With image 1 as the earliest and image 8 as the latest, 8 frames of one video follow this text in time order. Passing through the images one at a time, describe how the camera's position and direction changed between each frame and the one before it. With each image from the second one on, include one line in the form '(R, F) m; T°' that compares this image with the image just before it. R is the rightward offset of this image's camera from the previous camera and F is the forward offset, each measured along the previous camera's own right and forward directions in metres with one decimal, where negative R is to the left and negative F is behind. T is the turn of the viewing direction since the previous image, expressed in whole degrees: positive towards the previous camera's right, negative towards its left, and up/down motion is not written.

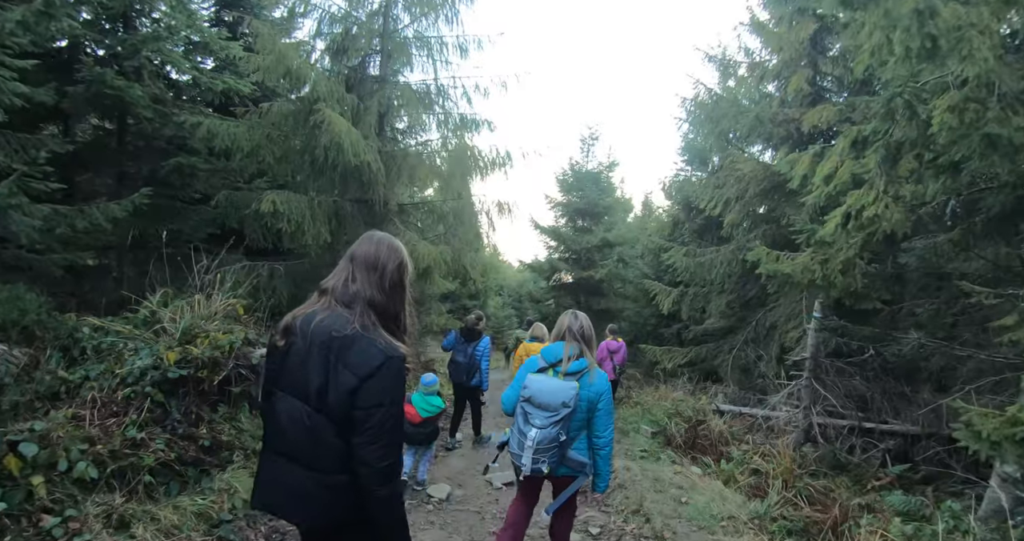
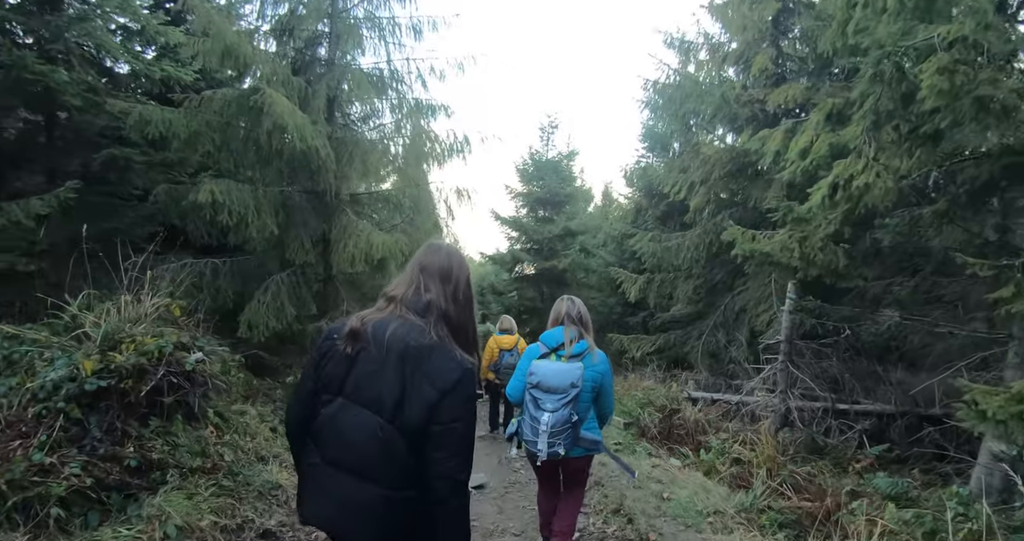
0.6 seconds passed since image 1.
(0.0, +0.5) m; +4°
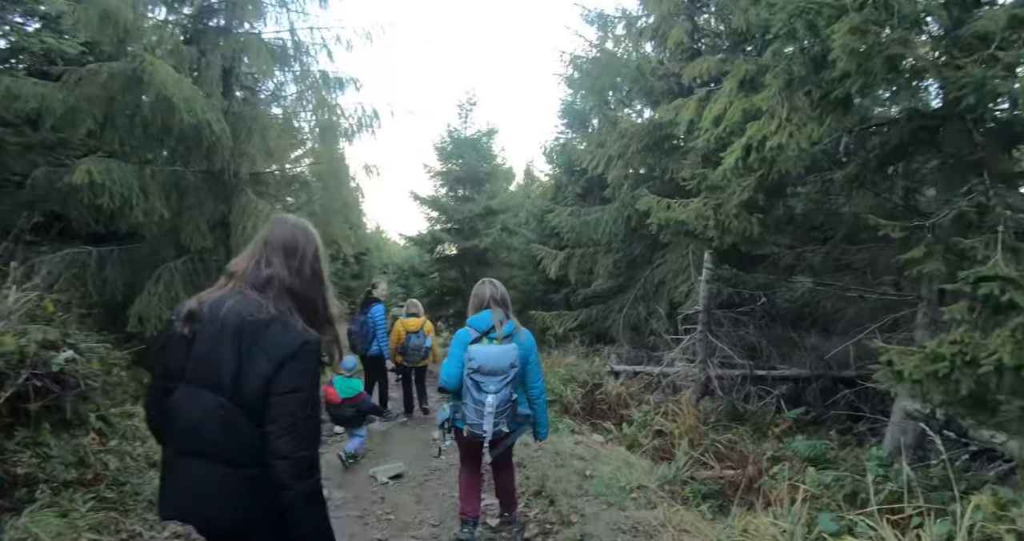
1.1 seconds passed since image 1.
(+0.1, +0.4) m; +8°
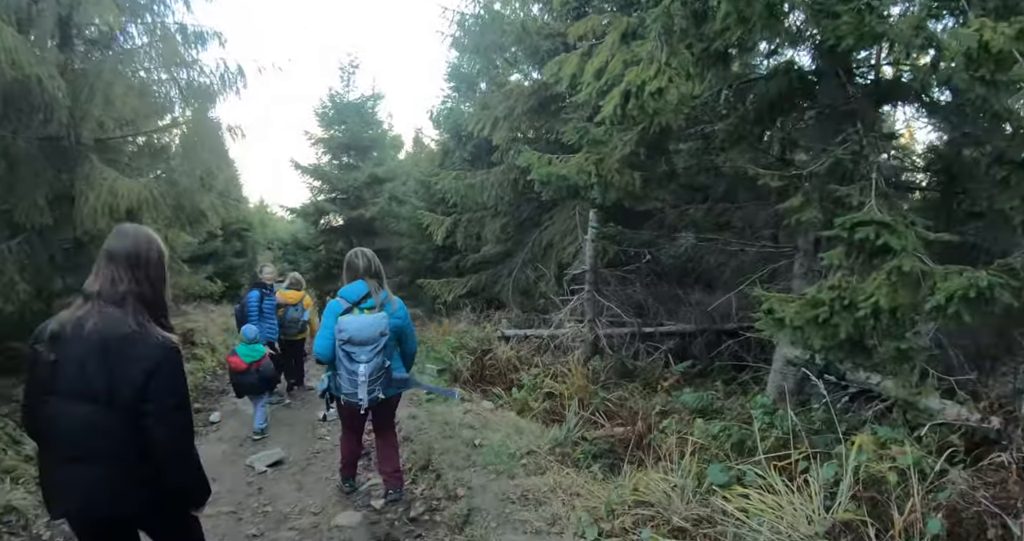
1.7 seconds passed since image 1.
(+0.1, +0.4) m; +11°
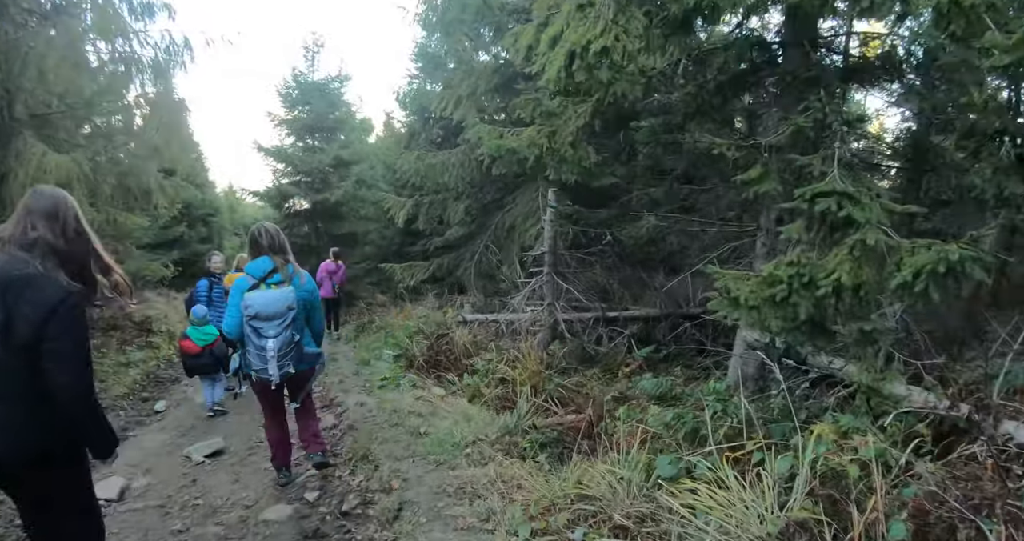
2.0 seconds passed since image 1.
(+0.2, +0.4) m; +3°
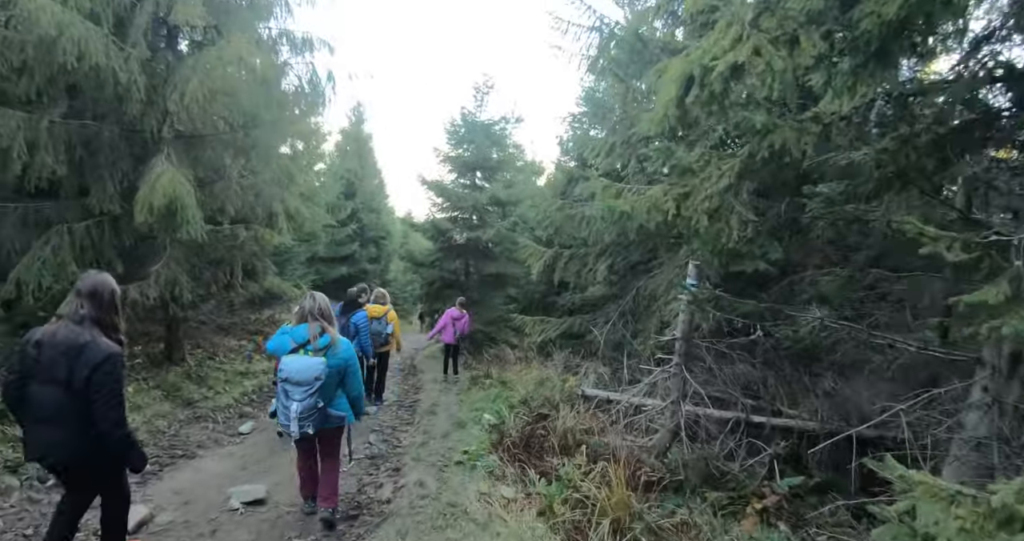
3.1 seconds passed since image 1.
(+0.5, +1.3) m; -16°
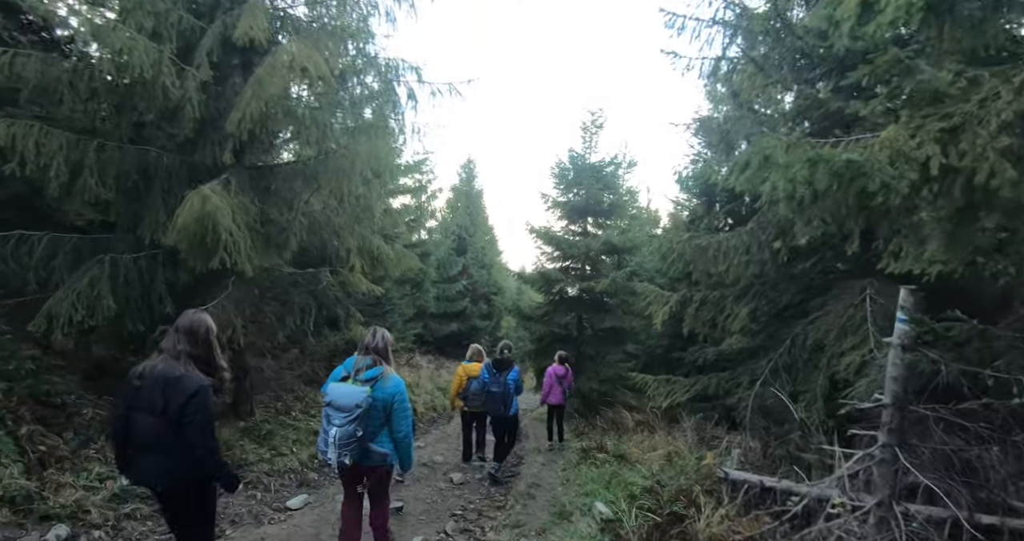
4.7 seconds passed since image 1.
(0.0, +1.8) m; -12°
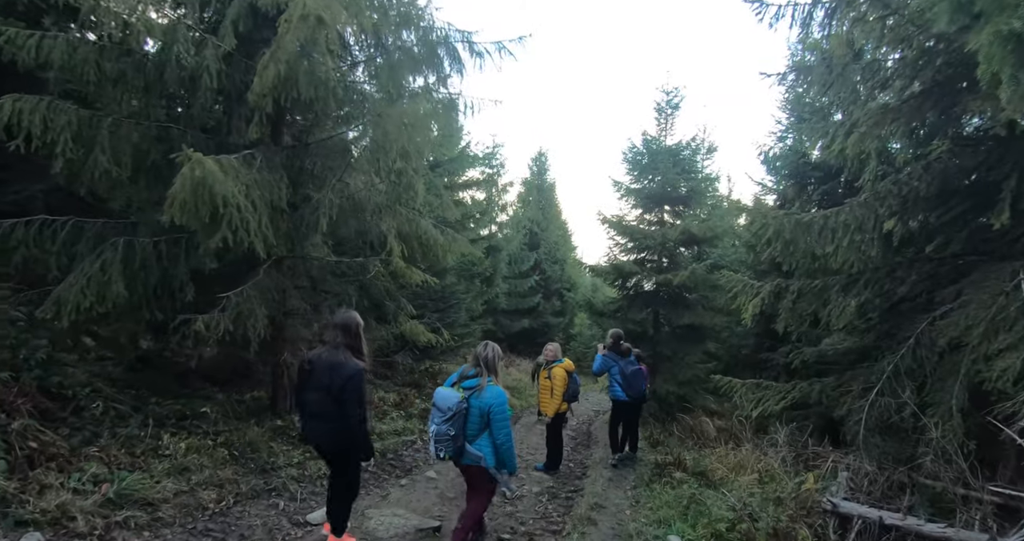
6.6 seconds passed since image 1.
(+0.2, +1.0) m; -8°
